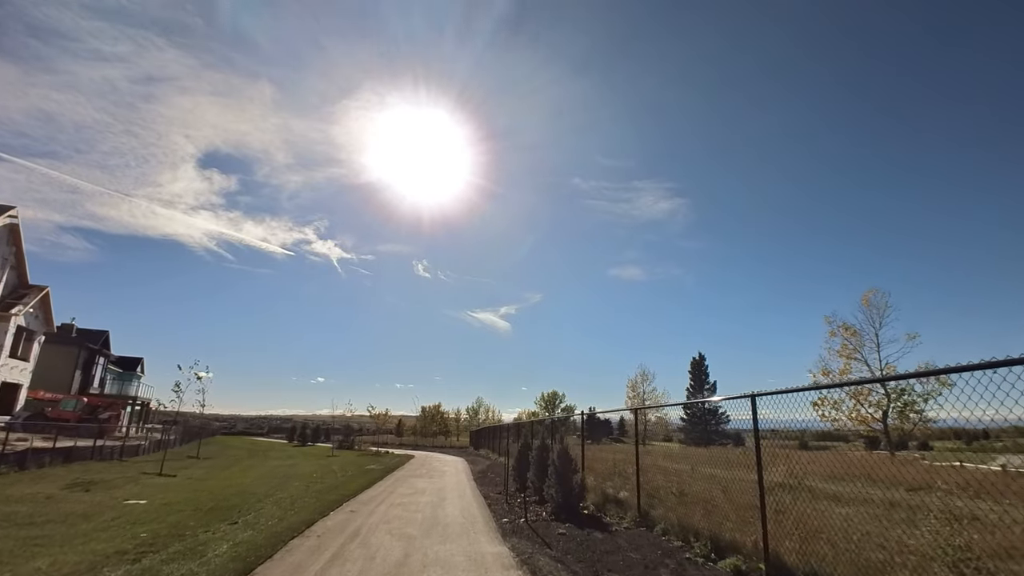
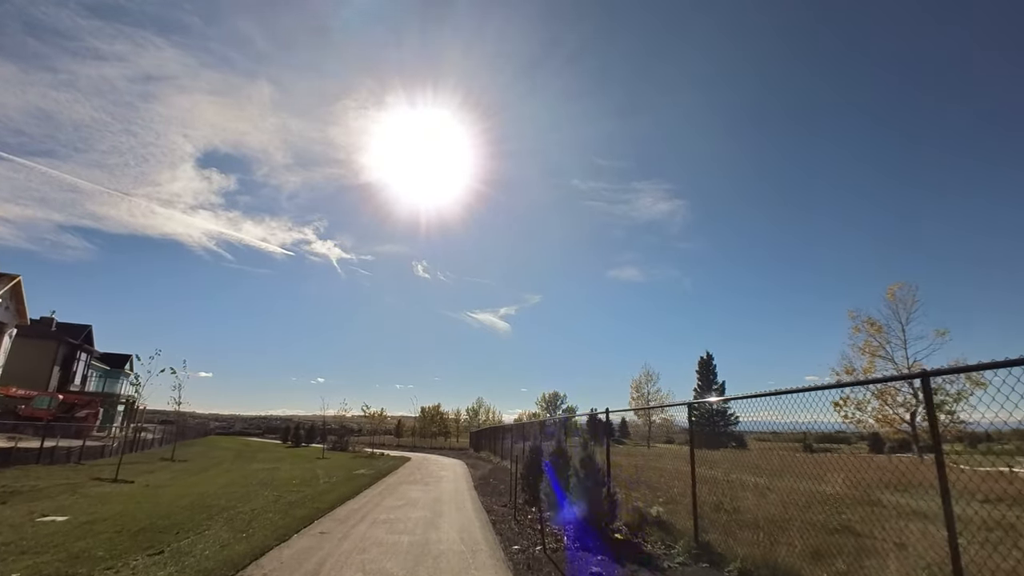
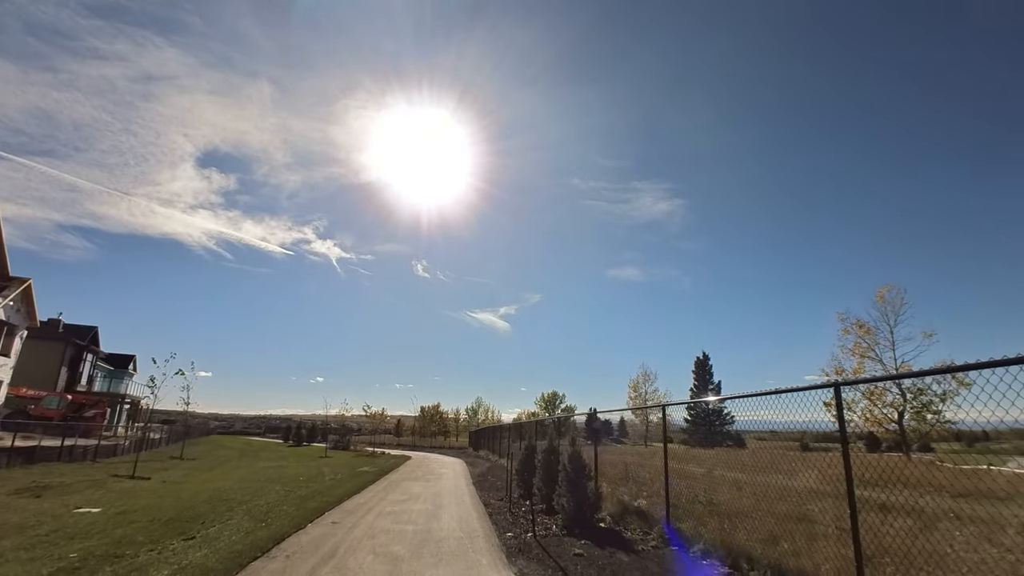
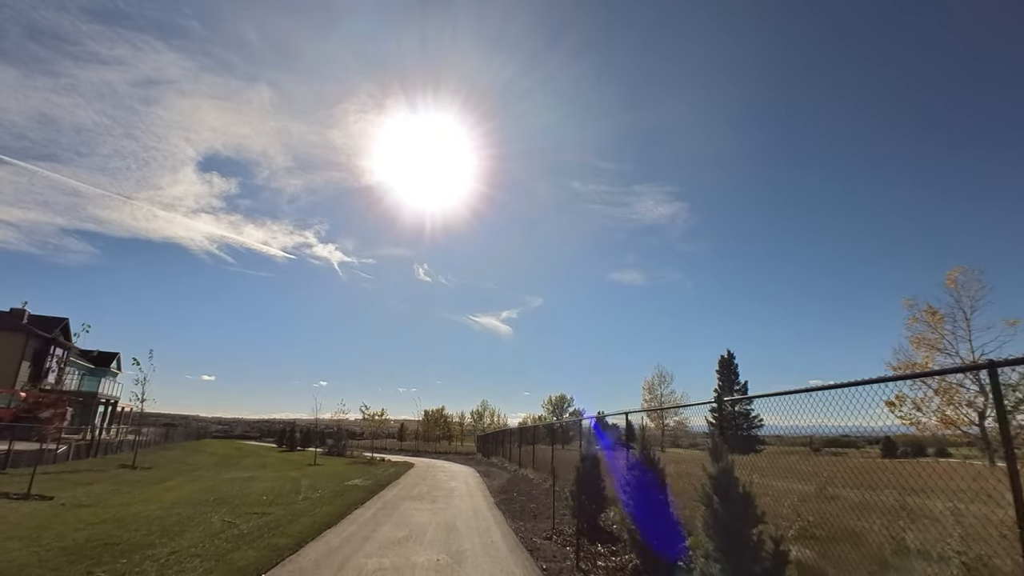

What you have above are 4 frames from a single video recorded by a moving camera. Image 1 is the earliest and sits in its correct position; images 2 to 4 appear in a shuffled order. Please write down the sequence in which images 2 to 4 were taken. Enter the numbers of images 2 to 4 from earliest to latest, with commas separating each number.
3, 2, 4
